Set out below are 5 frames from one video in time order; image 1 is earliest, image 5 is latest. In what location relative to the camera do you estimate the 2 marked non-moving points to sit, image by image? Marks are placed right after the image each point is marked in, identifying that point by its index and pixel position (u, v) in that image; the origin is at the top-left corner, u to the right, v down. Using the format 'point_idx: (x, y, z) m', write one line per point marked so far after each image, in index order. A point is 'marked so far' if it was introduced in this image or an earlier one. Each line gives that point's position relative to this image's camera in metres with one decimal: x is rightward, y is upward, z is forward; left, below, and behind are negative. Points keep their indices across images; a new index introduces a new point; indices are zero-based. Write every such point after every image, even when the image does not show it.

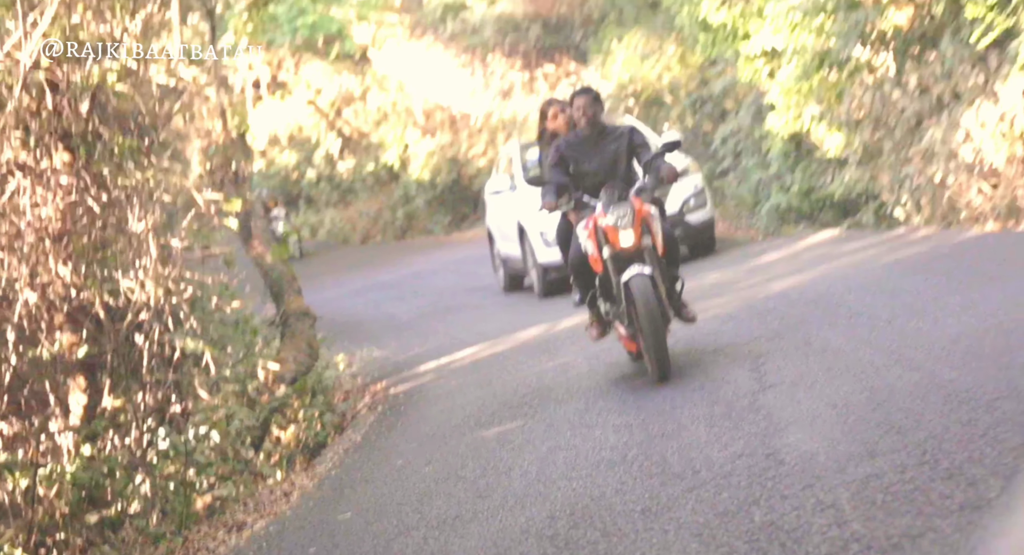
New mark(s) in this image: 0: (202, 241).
0: (-2.2, +0.3, +9.2) m
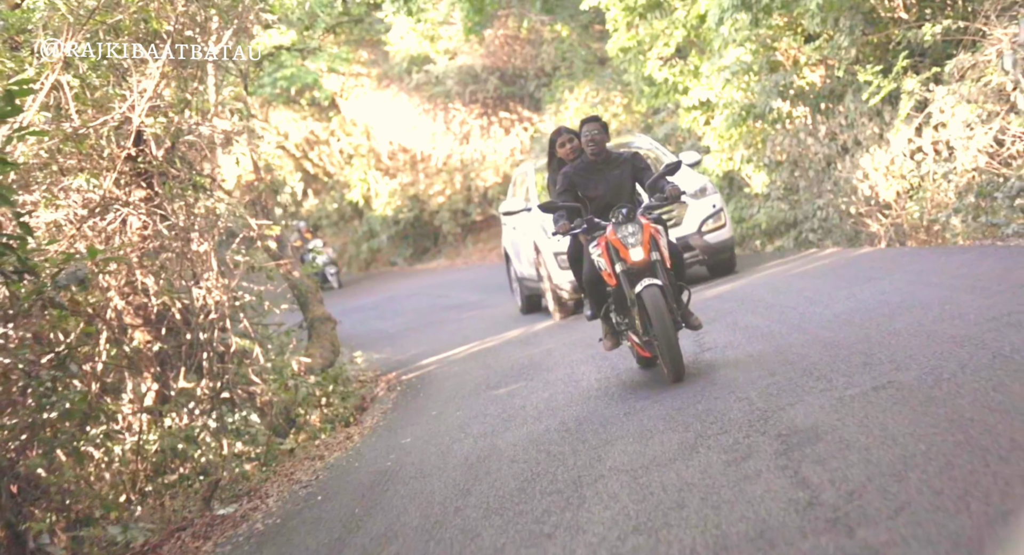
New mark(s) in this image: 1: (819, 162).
0: (-2.3, +0.2, +11.4) m
1: (+3.5, +1.3, +15.1) m
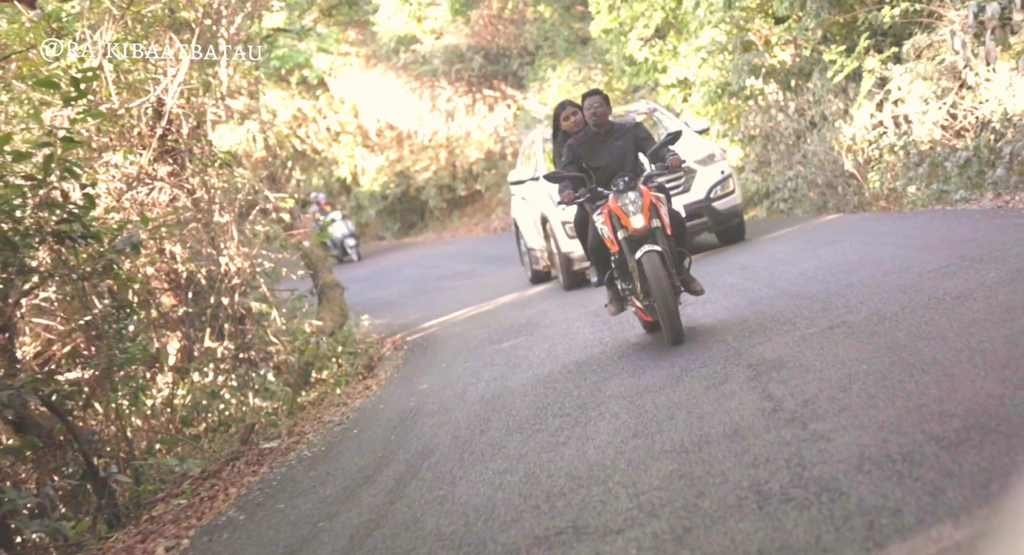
0: (-2.3, +0.5, +12.4) m
1: (+3.4, +1.7, +16.2) m
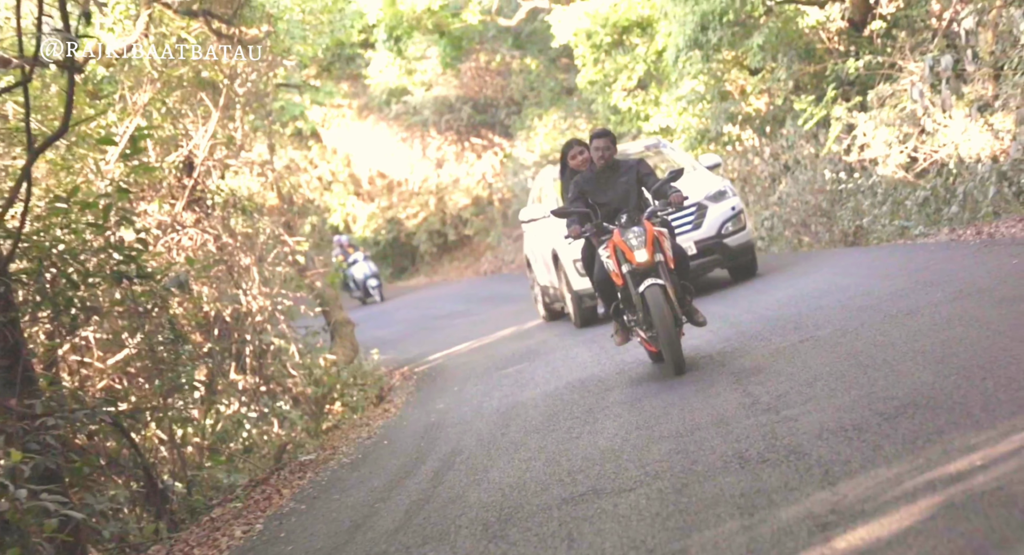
0: (-2.3, +0.1, +13.5) m
1: (+3.3, +1.3, +17.3) m
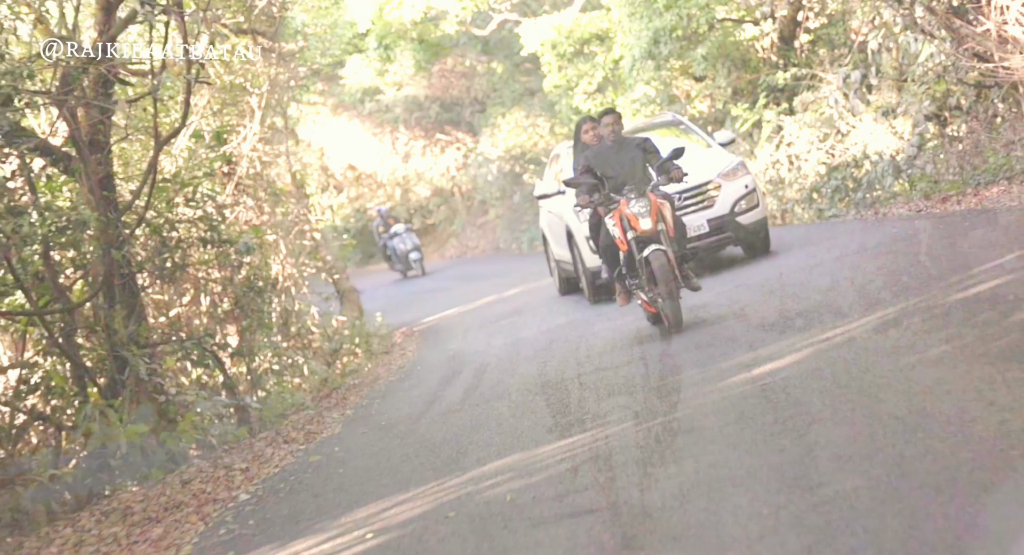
0: (-2.5, +0.4, +16.0) m
1: (+3.0, +1.6, +20.1) m
